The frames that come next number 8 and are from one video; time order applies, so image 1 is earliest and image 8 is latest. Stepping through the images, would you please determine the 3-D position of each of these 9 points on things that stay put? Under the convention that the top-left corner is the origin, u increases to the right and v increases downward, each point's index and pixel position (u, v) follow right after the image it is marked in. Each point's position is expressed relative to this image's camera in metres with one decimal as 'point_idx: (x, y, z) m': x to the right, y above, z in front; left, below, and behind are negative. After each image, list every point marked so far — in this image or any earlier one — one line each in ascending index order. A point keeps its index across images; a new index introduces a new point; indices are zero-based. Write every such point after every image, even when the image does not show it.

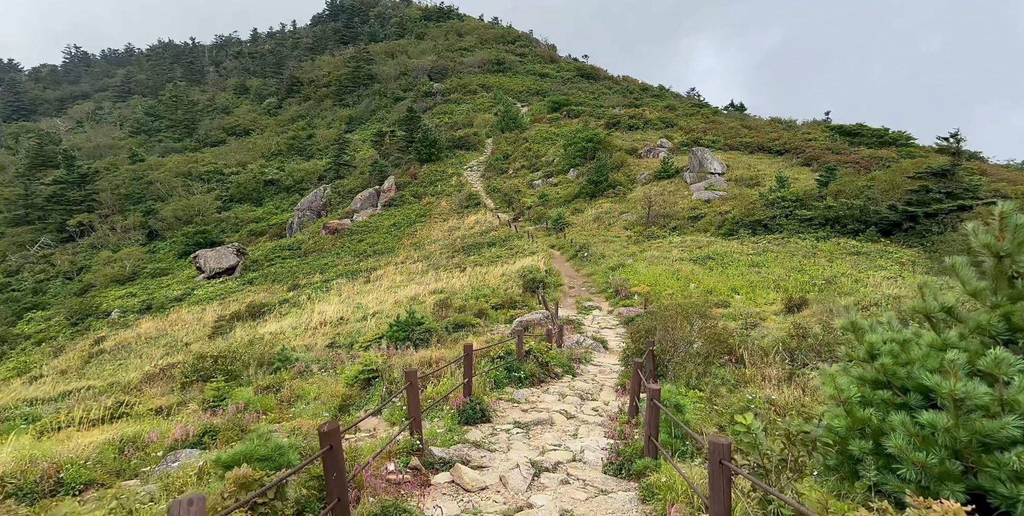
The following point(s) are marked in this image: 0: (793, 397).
0: (+2.9, -1.5, +5.5) m
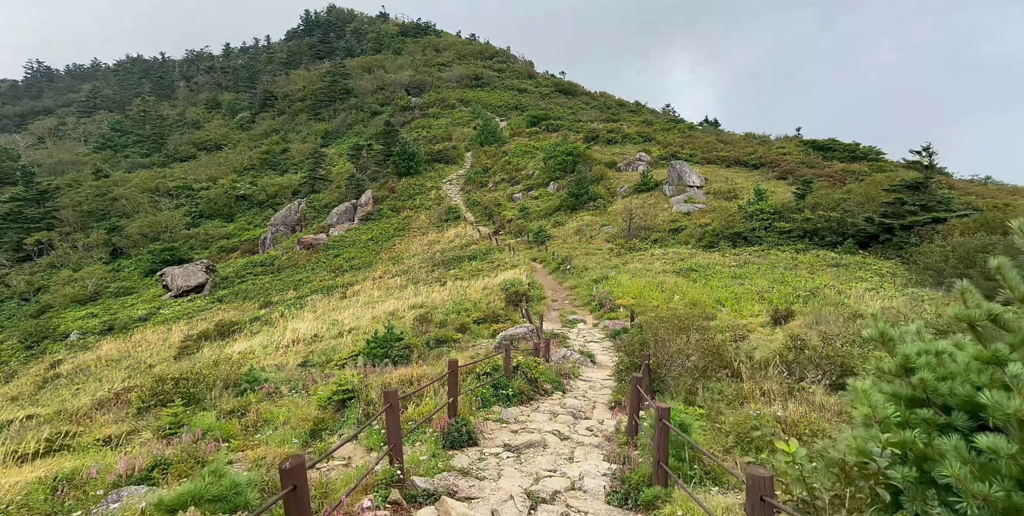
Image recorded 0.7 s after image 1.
0: (+2.8, -1.5, +5.2) m
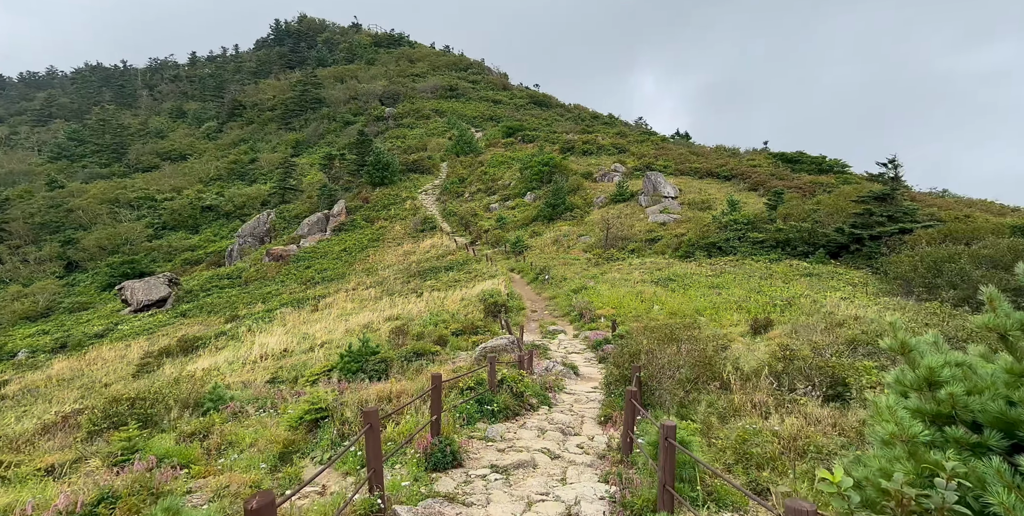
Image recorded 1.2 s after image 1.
0: (+2.7, -1.6, +5.0) m
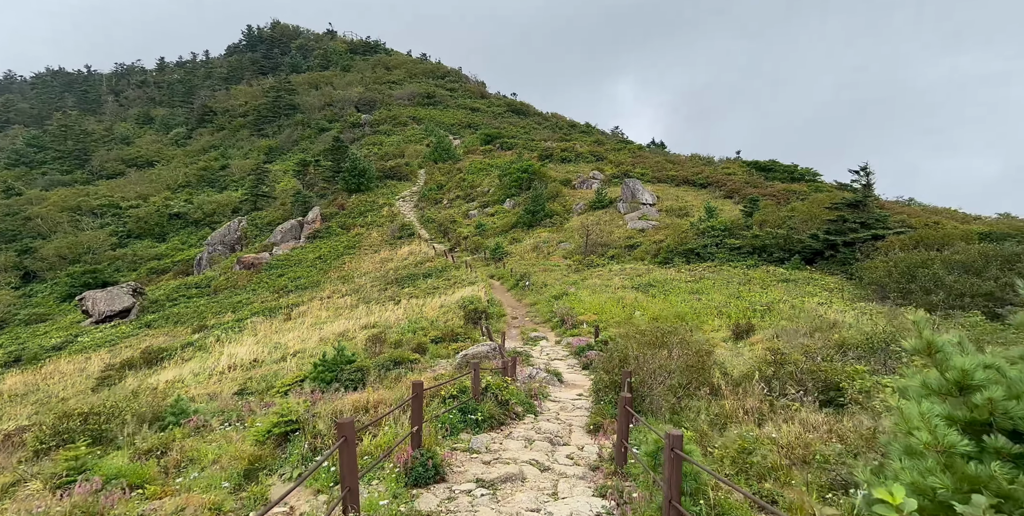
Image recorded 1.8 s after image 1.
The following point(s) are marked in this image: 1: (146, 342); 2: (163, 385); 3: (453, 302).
0: (+2.5, -1.6, +4.8) m
1: (-13.4, -3.1, +19.7) m
2: (-7.4, -2.7, +11.4) m
3: (-1.7, -1.3, +15.6) m
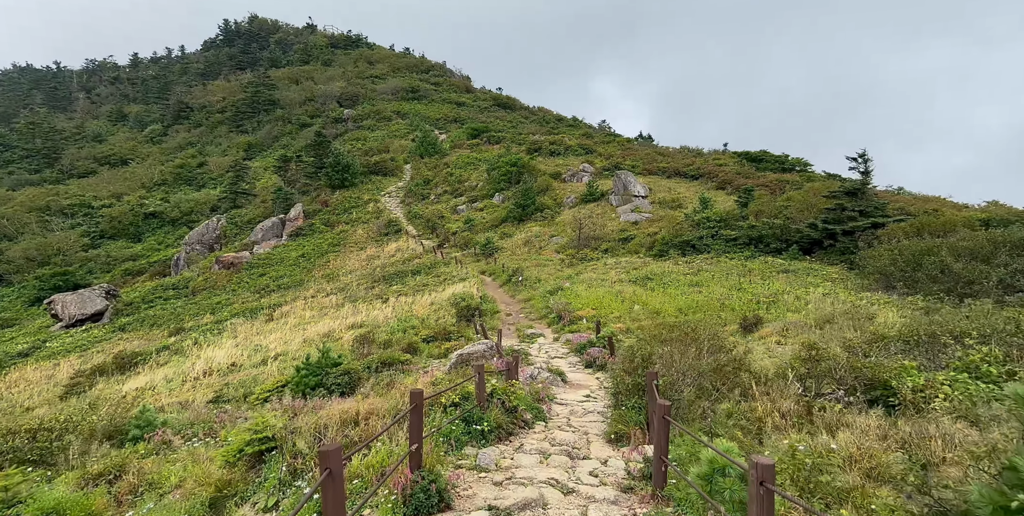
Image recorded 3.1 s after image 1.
0: (+2.7, -1.4, +4.2) m
1: (-13.7, -3.1, +18.6) m
2: (-7.4, -2.6, +10.5) m
3: (-1.9, -1.1, +14.8) m
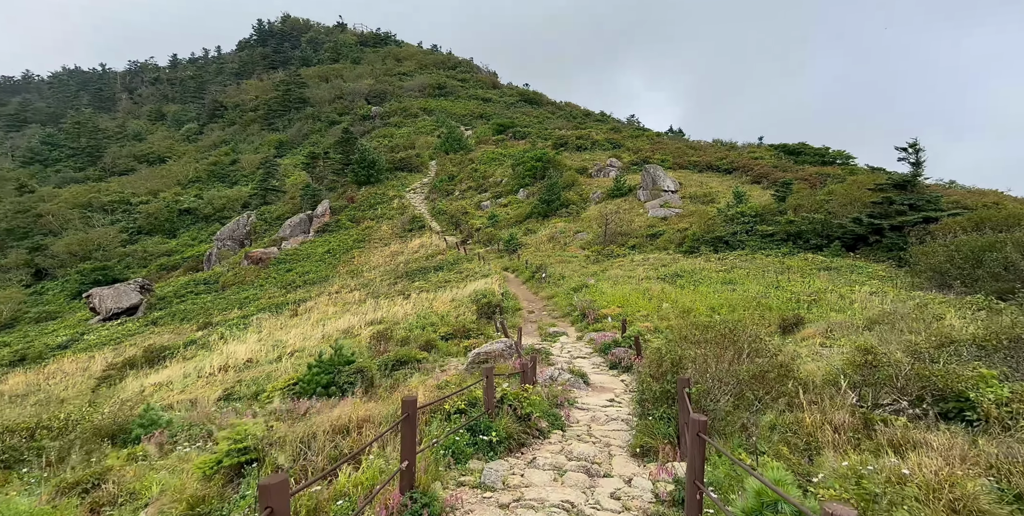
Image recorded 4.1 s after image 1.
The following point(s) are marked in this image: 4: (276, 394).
0: (+2.7, -1.3, +3.5) m
1: (-12.8, -2.9, +18.8) m
2: (-7.0, -2.5, +10.3) m
3: (-1.3, -1.0, +14.4) m
4: (-3.4, -1.9, +7.5) m
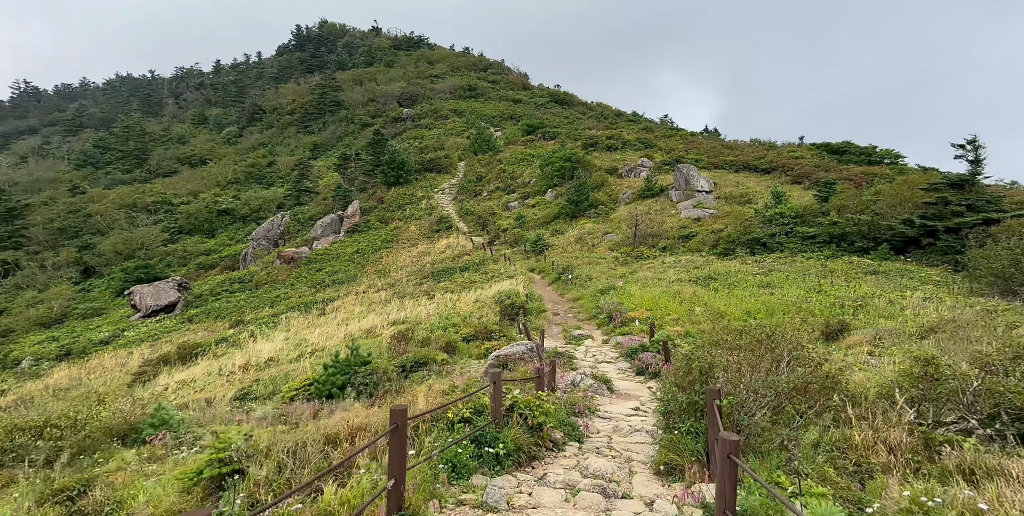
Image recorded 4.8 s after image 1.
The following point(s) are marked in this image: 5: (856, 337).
0: (+2.7, -1.3, +2.9) m
1: (-11.9, -2.8, +19.1) m
2: (-6.6, -2.4, +10.3) m
3: (-0.6, -1.0, +14.1) m
4: (-3.1, -1.9, +7.3) m
5: (+5.7, -1.3, +8.9) m
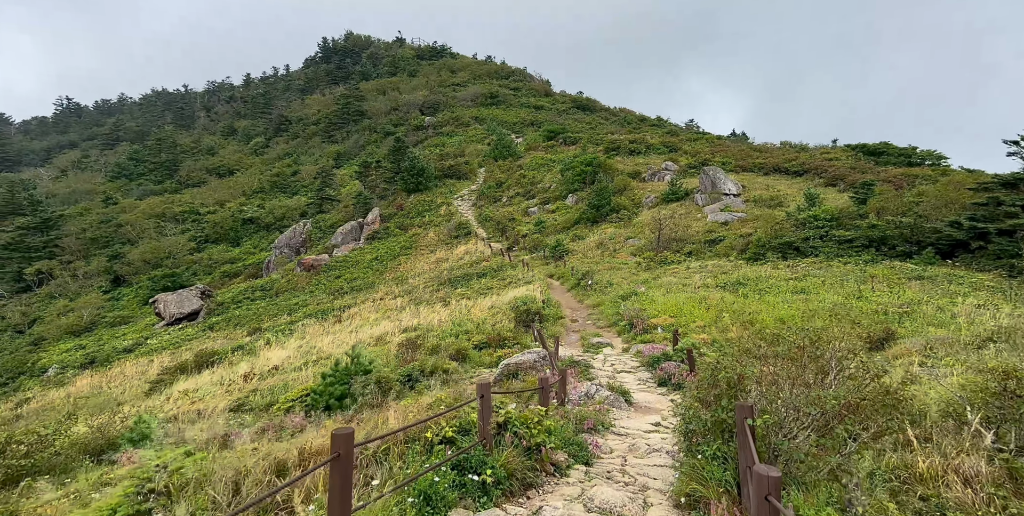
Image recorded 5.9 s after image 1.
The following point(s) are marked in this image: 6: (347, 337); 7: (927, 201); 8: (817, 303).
0: (+2.6, -1.2, +2.2) m
1: (-11.2, -3.0, +19.0) m
2: (-6.3, -2.5, +10.0) m
3: (-0.2, -1.1, +13.4) m
4: (-3.0, -1.9, +6.8) m
5: (+5.9, -1.3, +8.0) m
6: (-4.3, -2.0, +13.9) m
7: (+14.1, +1.9, +18.3) m
8: (+6.8, -1.0, +11.7) m
